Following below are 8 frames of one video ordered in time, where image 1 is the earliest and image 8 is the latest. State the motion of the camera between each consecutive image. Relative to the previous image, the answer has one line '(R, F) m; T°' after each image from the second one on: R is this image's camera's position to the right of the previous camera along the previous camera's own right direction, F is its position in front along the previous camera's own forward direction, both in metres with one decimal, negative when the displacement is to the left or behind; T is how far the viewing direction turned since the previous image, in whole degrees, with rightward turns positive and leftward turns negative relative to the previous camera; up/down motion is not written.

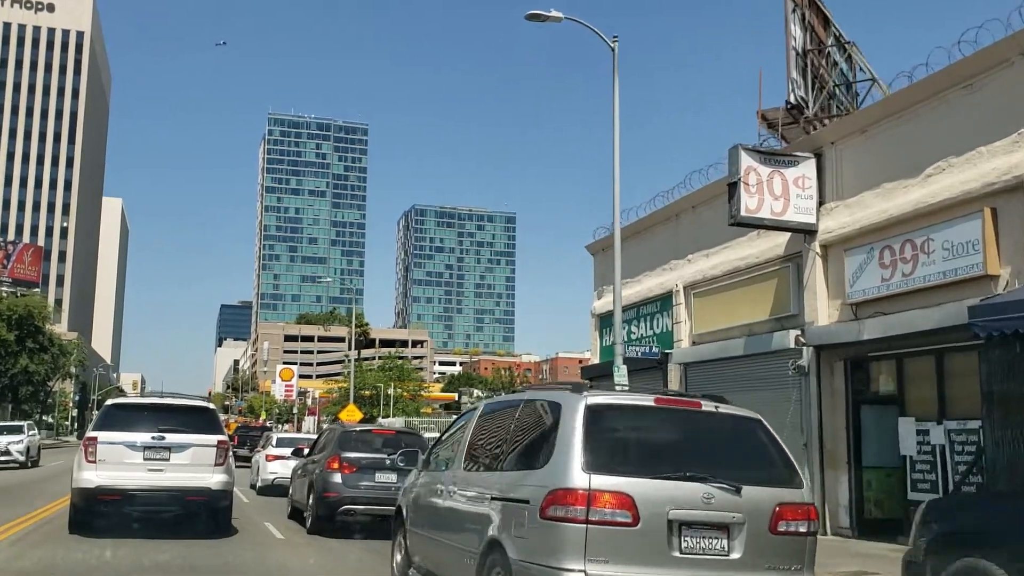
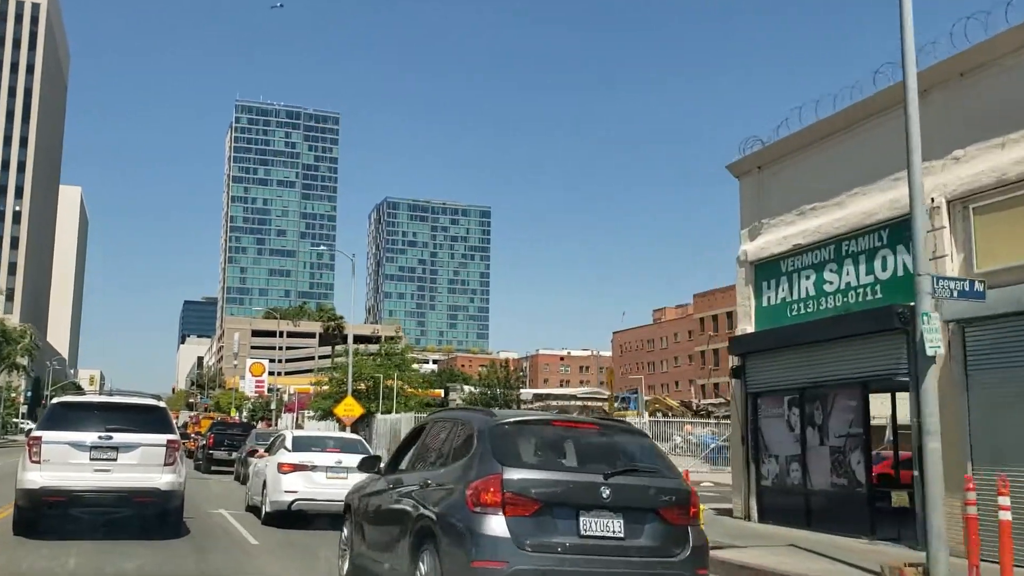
(-2.3, +6.3) m; +2°
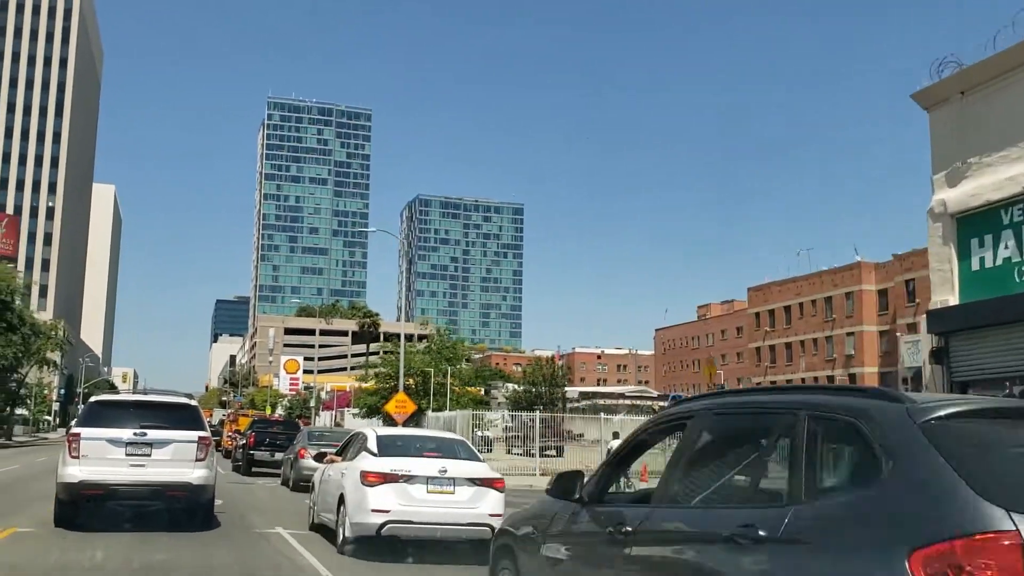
(-1.2, +3.0) m; -2°
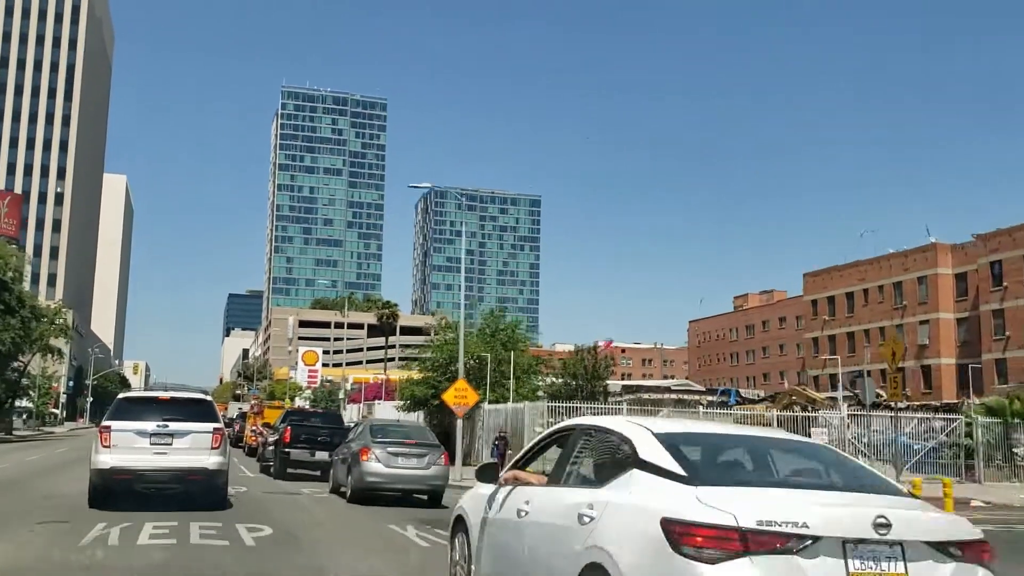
(-1.9, +4.9) m; -1°
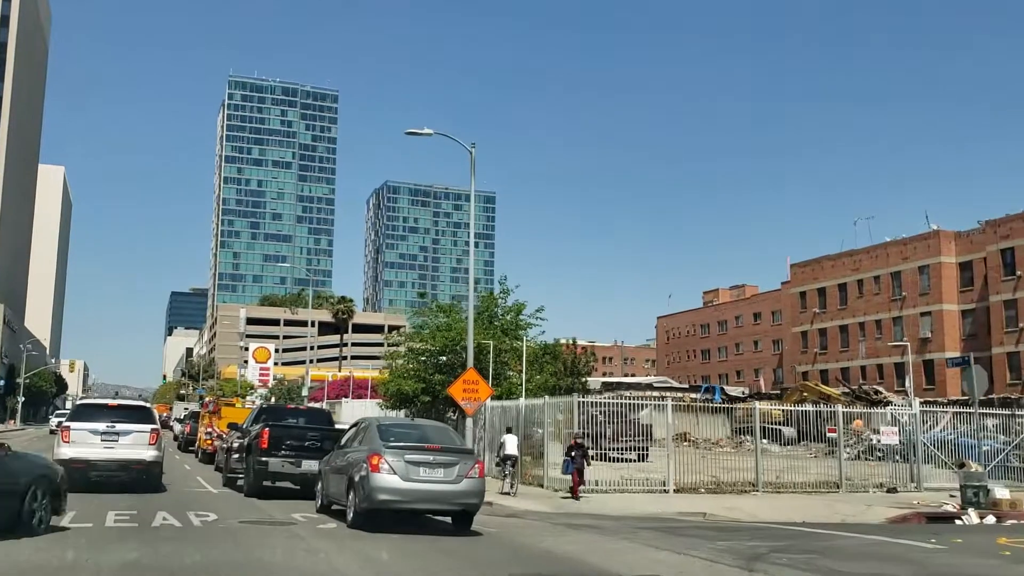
(-1.6, +4.5) m; +3°
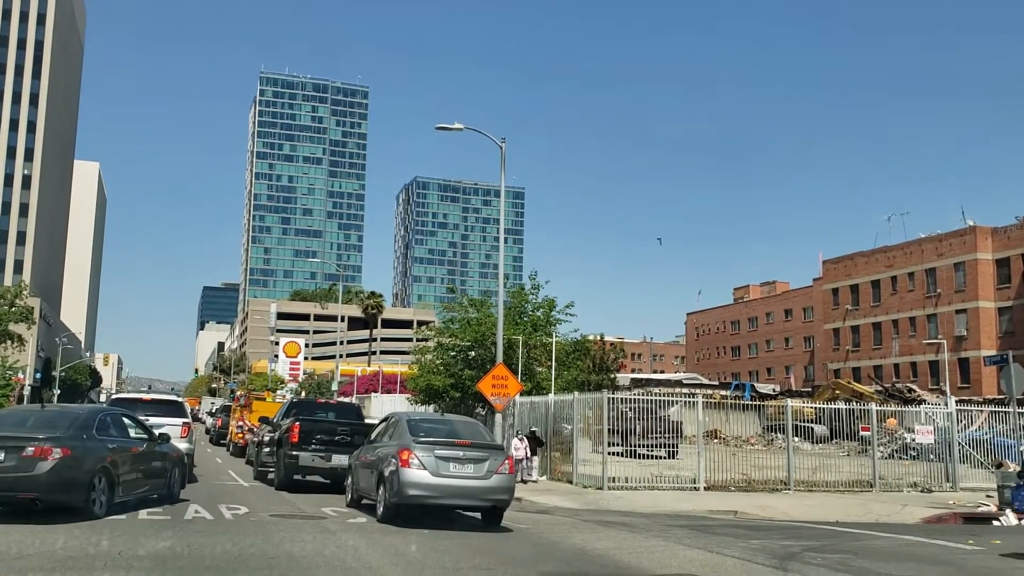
(0.0, +0.1) m; -2°
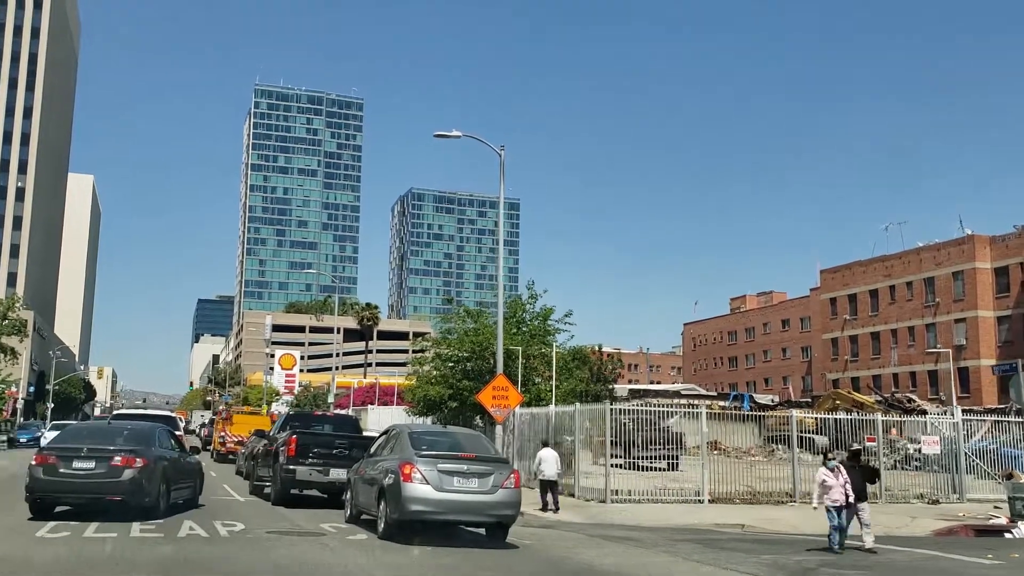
(-0.1, +0.3) m; 0°
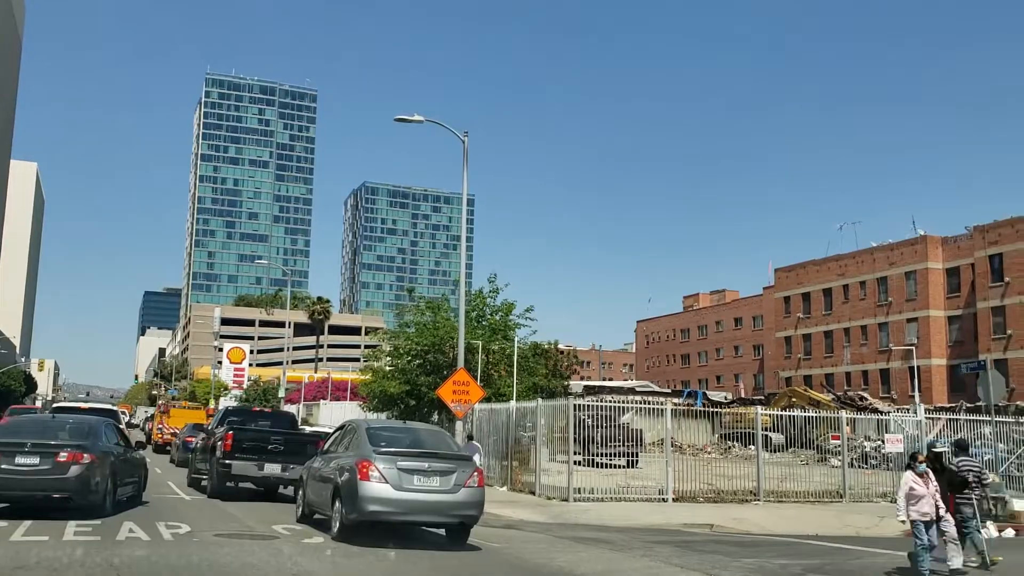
(-0.2, +0.7) m; +3°
